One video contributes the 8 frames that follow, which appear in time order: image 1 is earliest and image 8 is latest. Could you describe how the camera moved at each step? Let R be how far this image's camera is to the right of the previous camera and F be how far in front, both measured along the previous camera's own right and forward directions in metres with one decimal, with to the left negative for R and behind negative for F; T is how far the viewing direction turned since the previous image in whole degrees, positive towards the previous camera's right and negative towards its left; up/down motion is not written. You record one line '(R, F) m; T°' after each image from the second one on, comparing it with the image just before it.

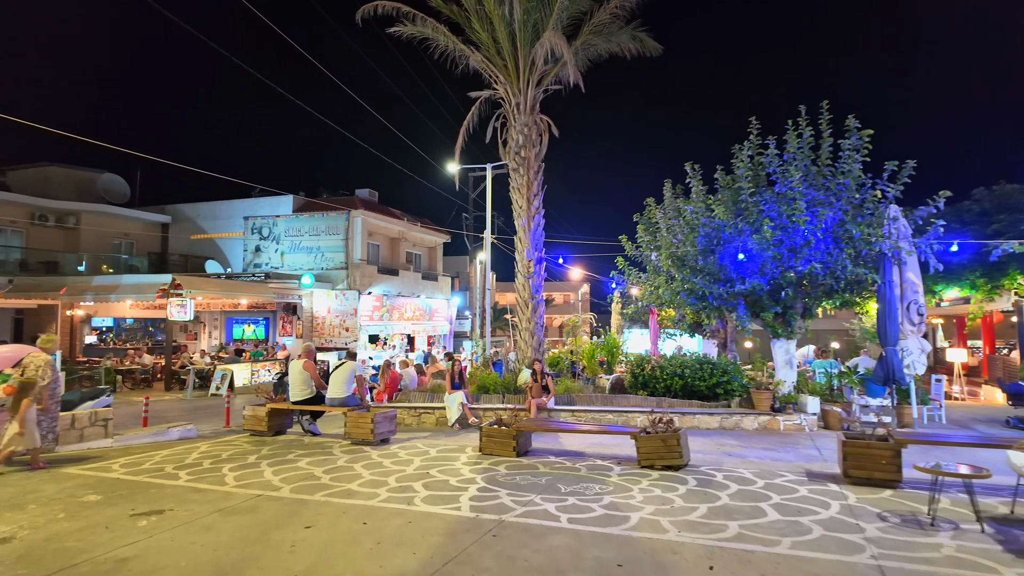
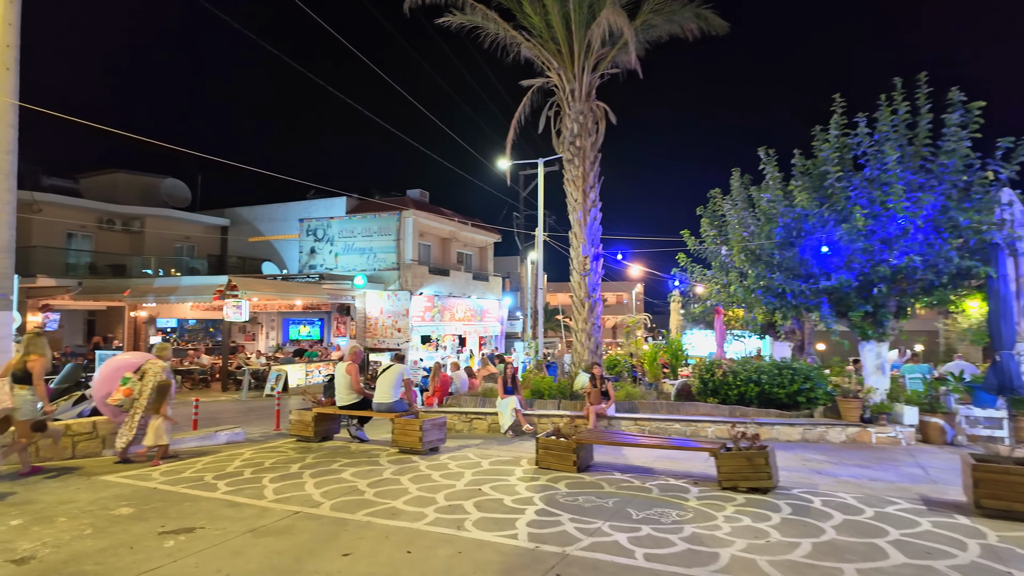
(-0.1, +0.8) m; -5°
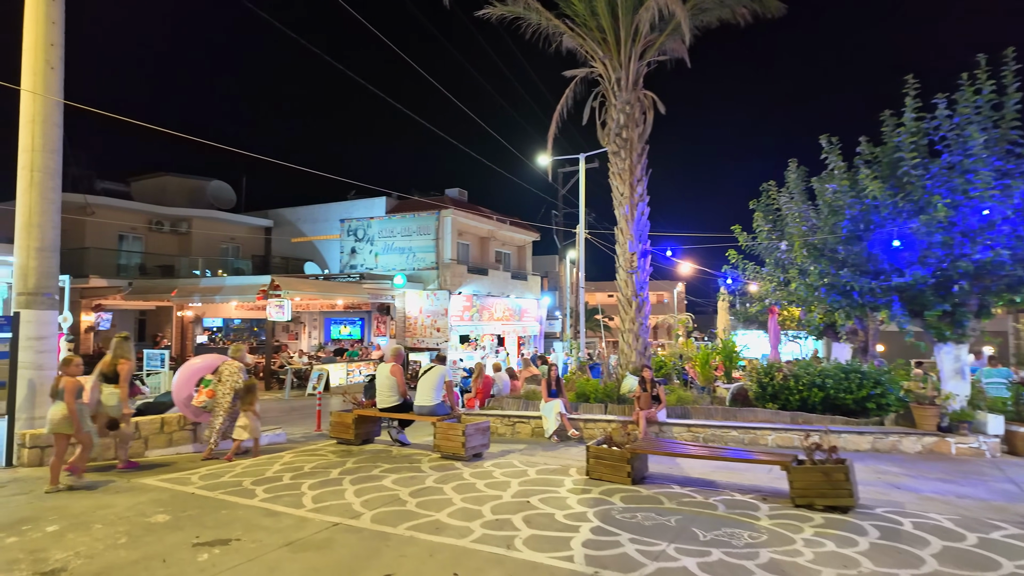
(-0.1, +0.5) m; -4°
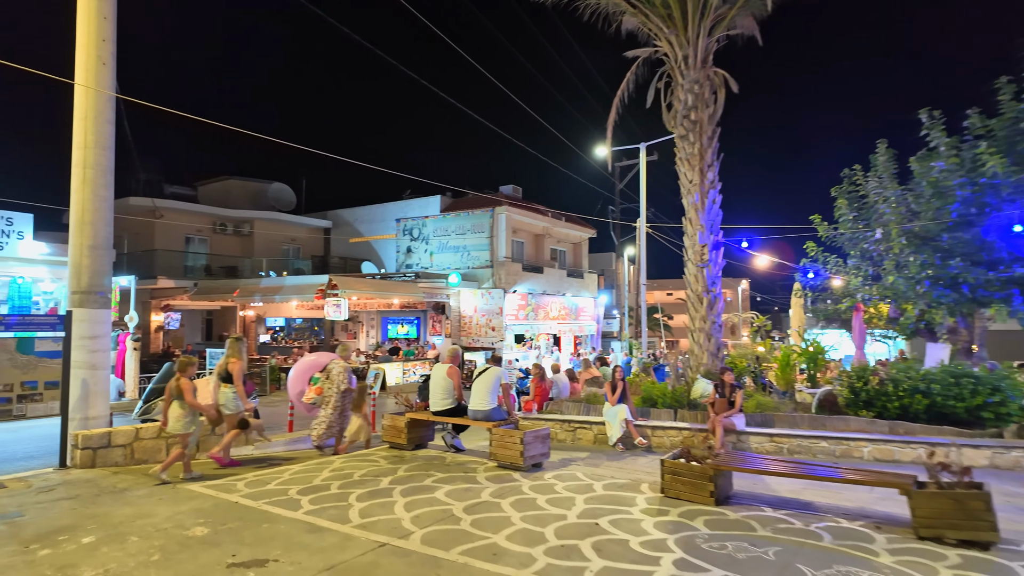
(-0.1, +0.7) m; -5°
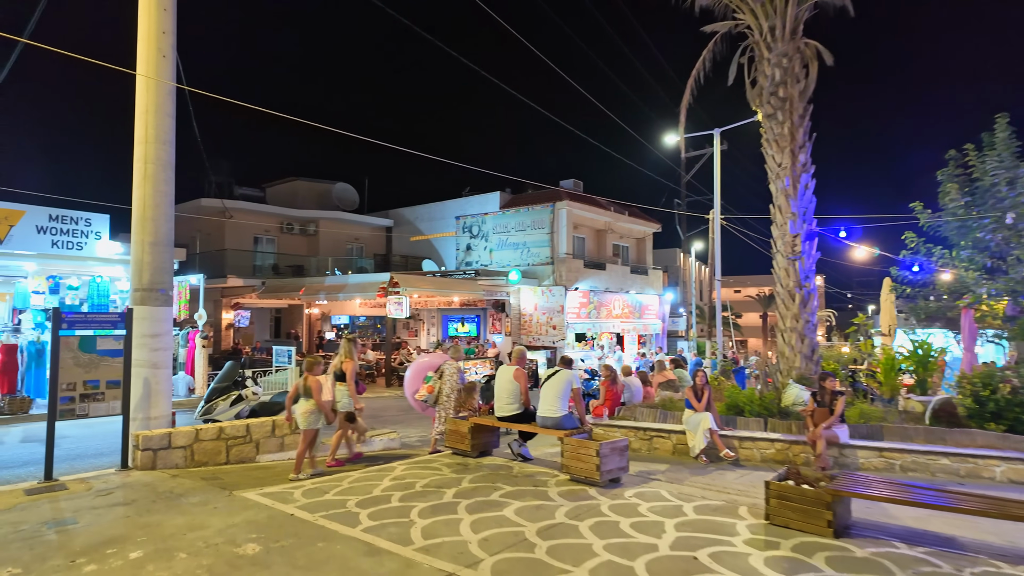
(-0.2, +0.7) m; -6°
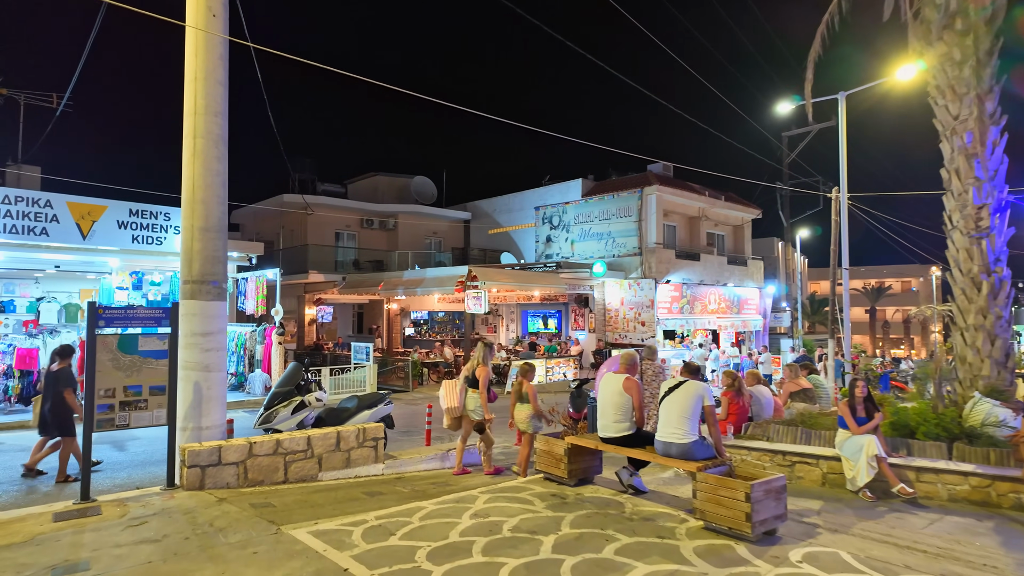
(-0.3, +1.5) m; -7°
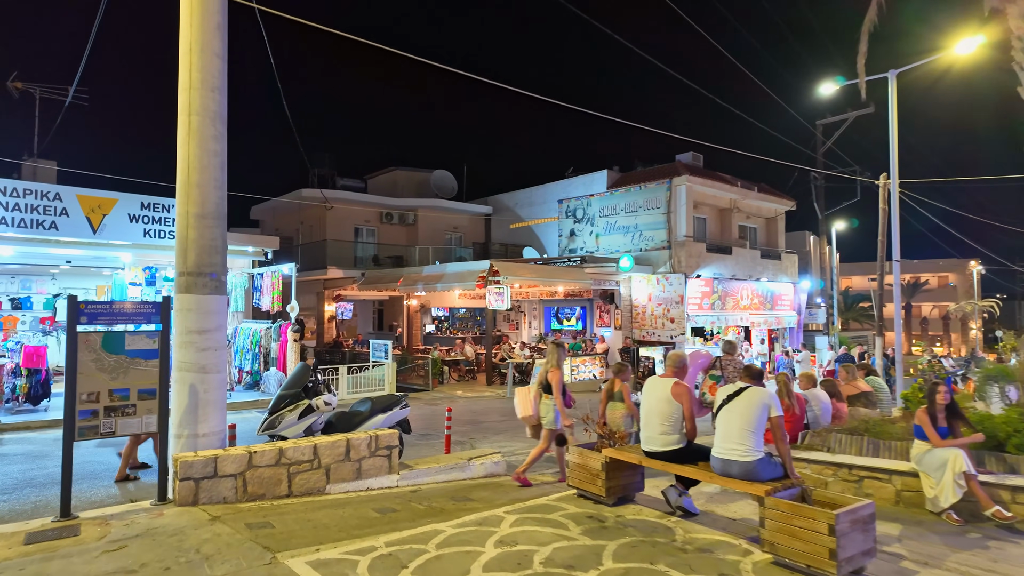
(-0.1, +0.8) m; -2°
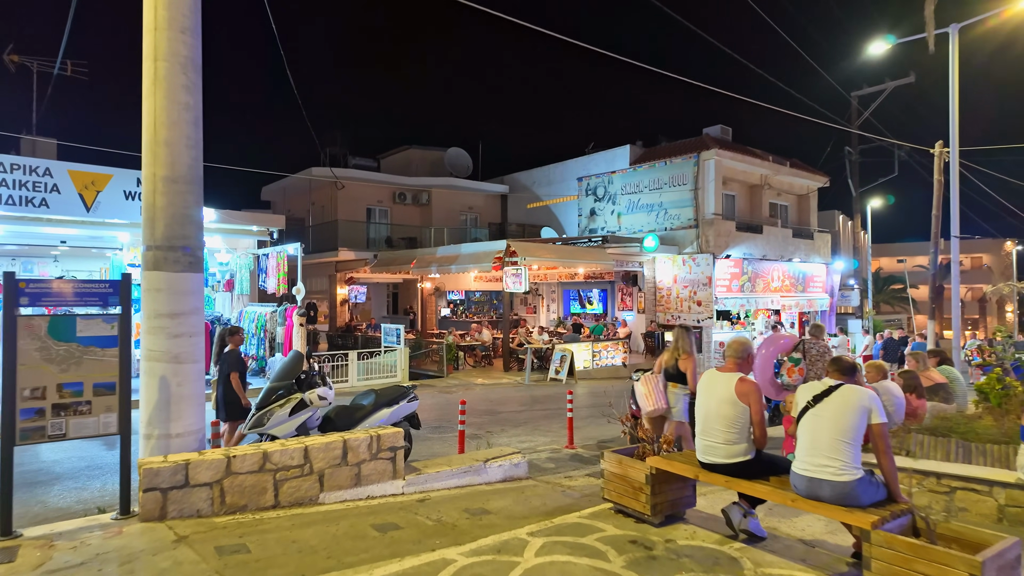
(-0.1, +1.0) m; -2°
